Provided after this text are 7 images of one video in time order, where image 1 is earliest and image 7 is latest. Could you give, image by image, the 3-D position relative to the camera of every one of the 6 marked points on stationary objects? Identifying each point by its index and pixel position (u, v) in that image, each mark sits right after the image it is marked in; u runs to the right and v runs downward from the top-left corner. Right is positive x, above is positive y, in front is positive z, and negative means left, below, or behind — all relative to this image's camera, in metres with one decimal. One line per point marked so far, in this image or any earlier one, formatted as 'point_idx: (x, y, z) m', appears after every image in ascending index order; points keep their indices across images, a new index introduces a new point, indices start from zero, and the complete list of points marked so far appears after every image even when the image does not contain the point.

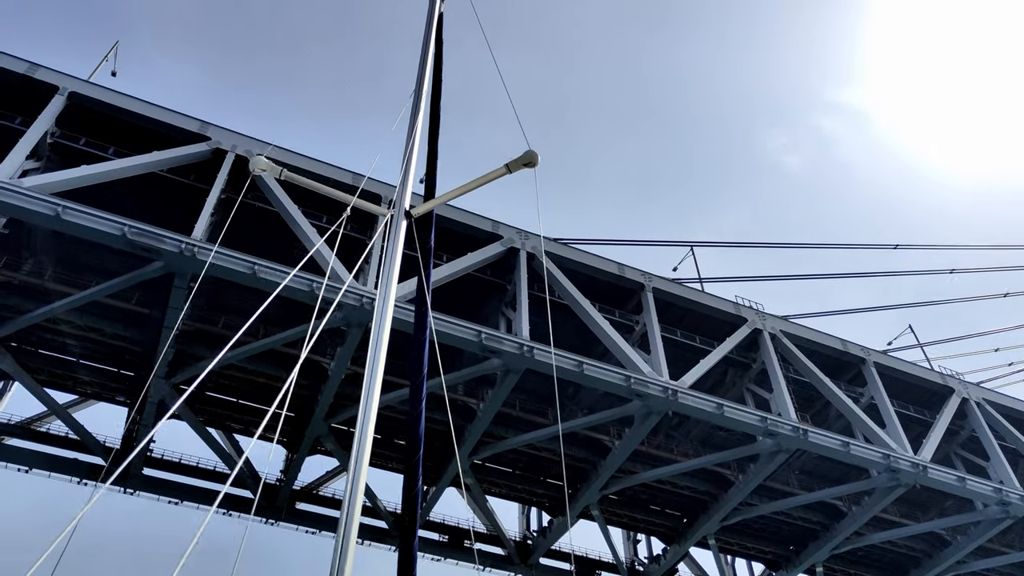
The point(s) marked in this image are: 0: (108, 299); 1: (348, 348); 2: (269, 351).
0: (-10.1, -0.3, +17.9) m
1: (-4.0, -1.5, +17.9) m
2: (-6.5, -1.6, +19.1) m
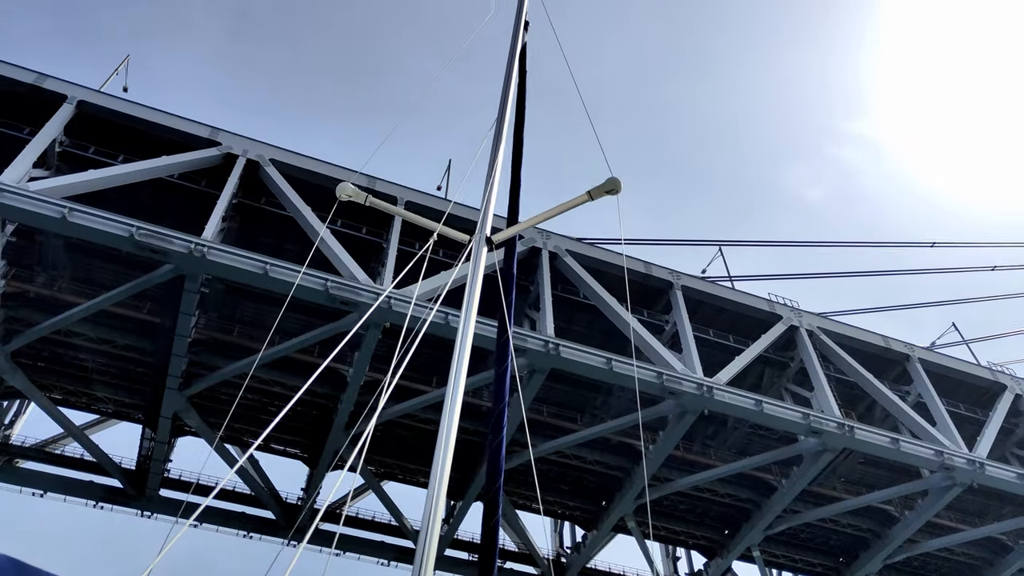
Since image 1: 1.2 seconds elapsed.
0: (-9.5, -0.5, +17.4) m
1: (-3.4, -1.5, +17.2) m
2: (-5.9, -1.7, +18.5) m
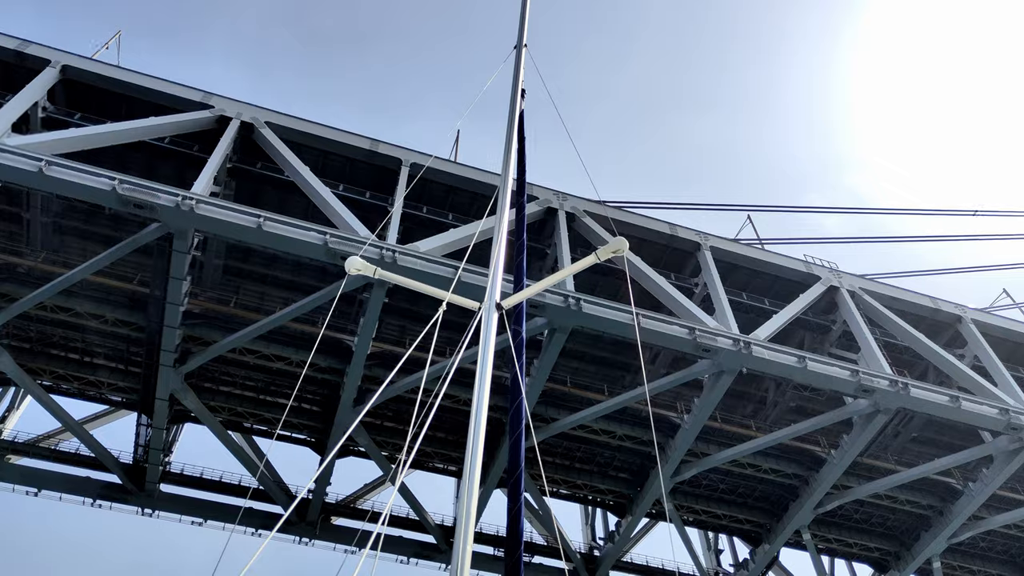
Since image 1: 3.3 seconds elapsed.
0: (-9.2, +0.2, +16.3) m
1: (-3.0, -0.5, +15.9) m
2: (-5.4, -0.9, +17.2) m
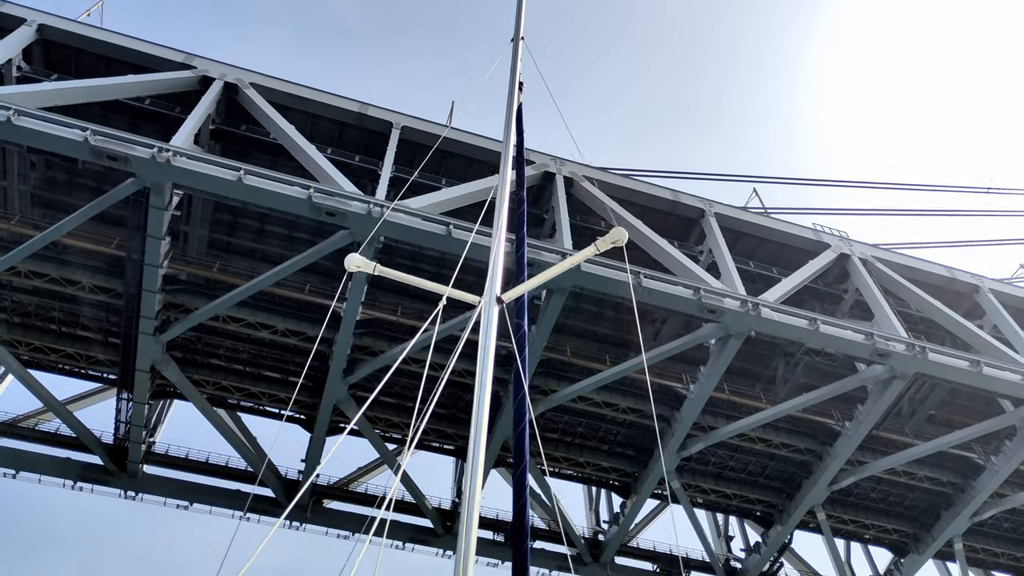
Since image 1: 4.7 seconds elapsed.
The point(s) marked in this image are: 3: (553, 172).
0: (-9.3, +1.0, +15.5) m
1: (-3.1, +0.4, +15.1) m
2: (-5.5, -0.1, +16.4) m
3: (+1.1, +3.0, +18.7) m
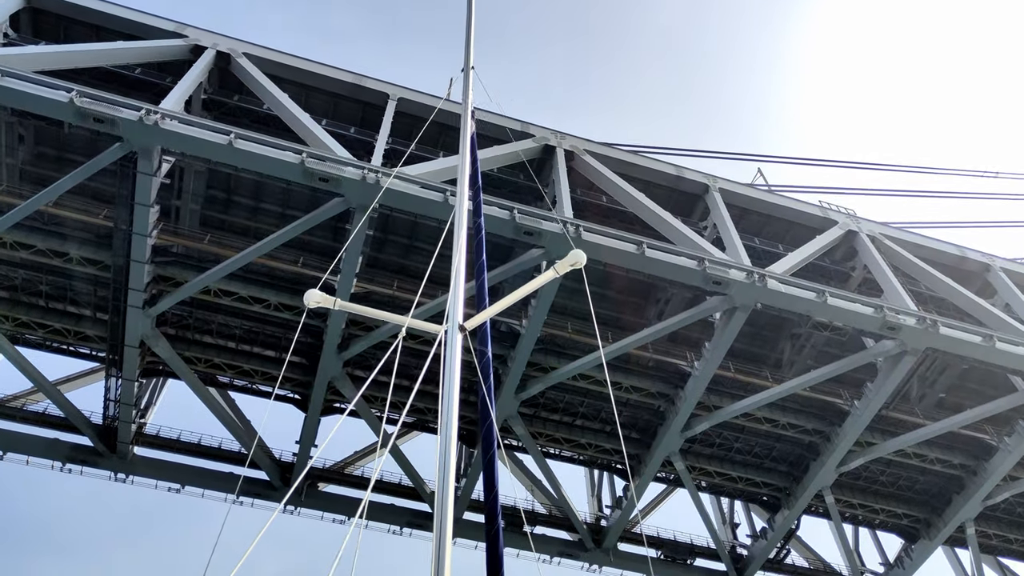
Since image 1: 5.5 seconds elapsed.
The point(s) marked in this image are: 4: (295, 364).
0: (-9.3, +1.6, +15.1) m
1: (-3.2, +1.0, +14.7) m
2: (-5.6, +0.5, +16.0) m
3: (+1.0, +3.6, +18.2) m
4: (-5.4, -1.9, +17.8) m
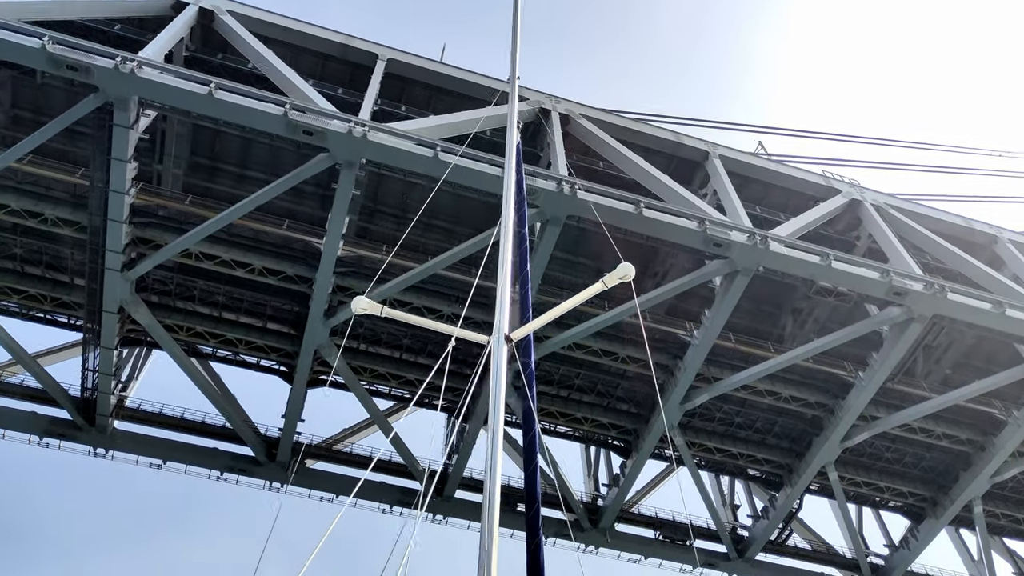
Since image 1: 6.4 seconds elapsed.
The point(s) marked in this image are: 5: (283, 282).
0: (-9.4, +2.4, +14.5) m
1: (-3.3, +1.8, +14.1) m
2: (-5.7, +1.3, +15.4) m
3: (+0.9, +4.4, +17.7) m
4: (-5.5, -1.1, +17.2) m
5: (-5.1, +0.1, +16.0) m
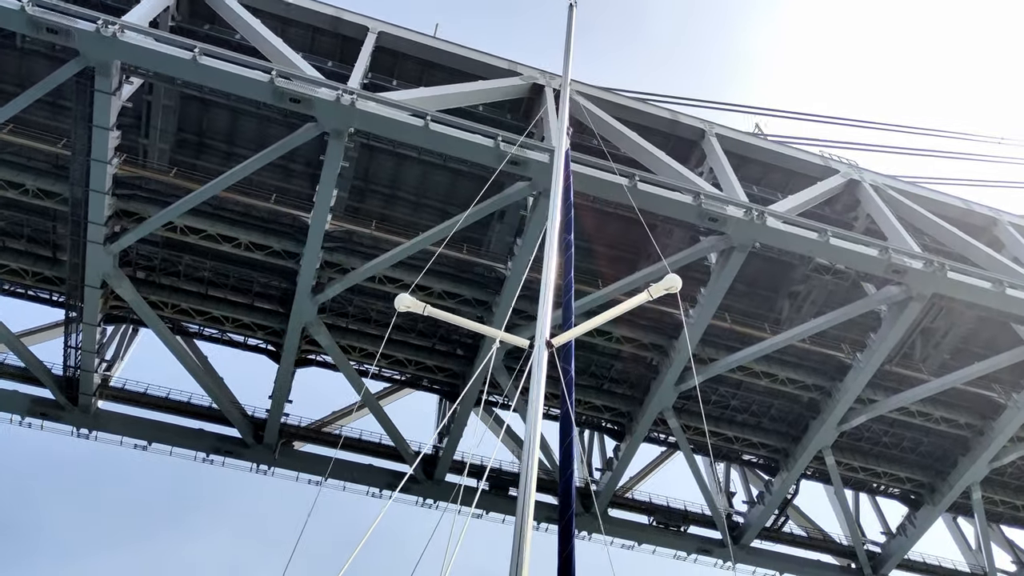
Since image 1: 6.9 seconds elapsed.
0: (-9.6, +3.0, +14.2) m
1: (-3.5, +2.3, +13.8) m
2: (-5.9, +1.9, +15.1) m
3: (+0.7, +4.9, +17.4) m
4: (-5.7, -0.6, +16.9) m
5: (-5.2, +0.6, +15.7) m
